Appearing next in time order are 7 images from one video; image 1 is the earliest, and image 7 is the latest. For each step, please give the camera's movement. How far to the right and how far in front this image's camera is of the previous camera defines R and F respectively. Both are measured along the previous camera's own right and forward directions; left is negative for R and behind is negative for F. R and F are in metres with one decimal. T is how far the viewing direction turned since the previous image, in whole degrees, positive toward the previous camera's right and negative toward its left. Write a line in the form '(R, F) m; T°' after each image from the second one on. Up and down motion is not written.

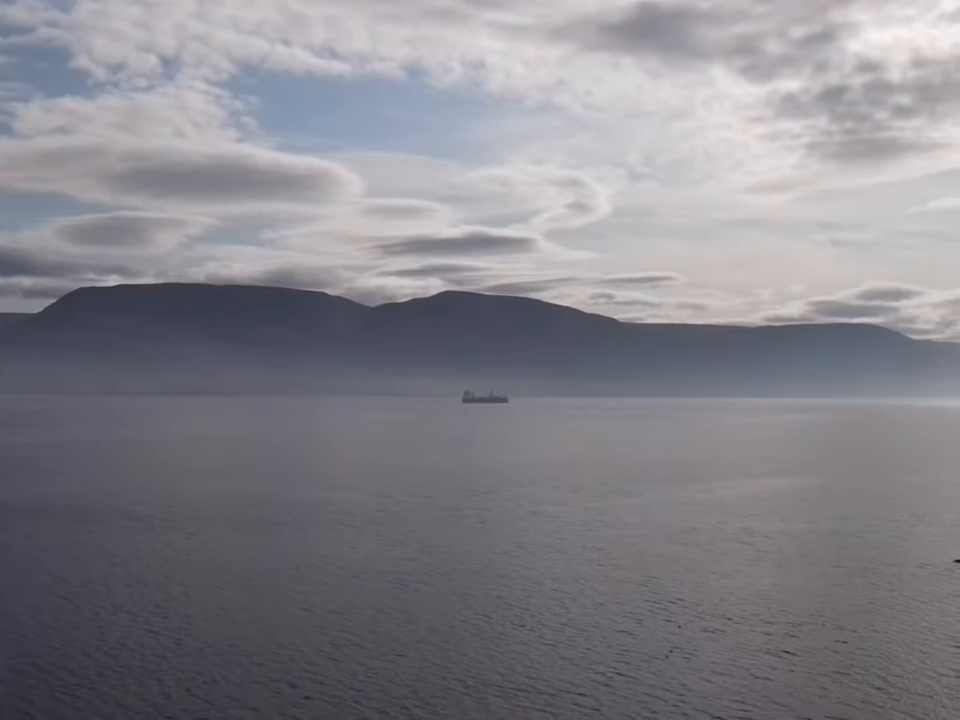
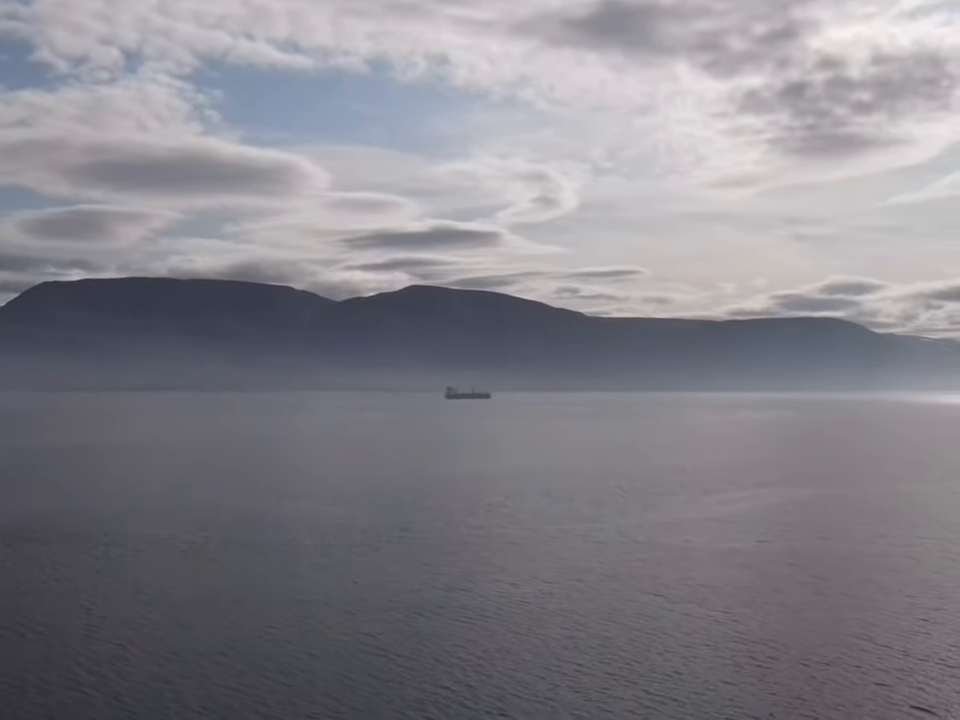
(-2.2, +0.8) m; +2°
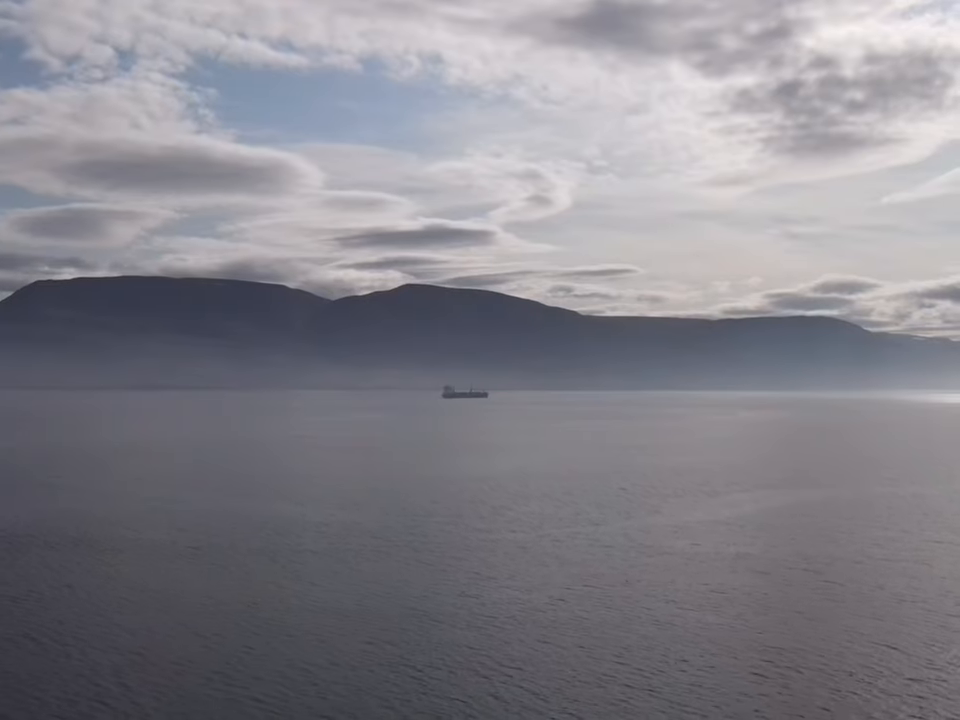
(+0.2, -1.3) m; 0°
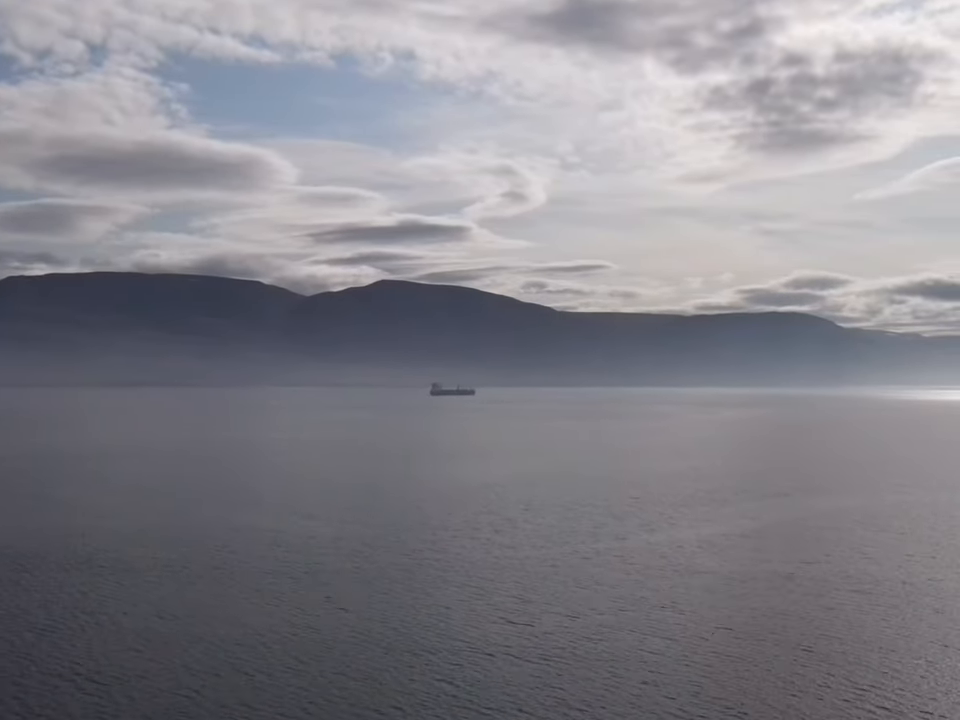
(-1.6, +0.7) m; +1°
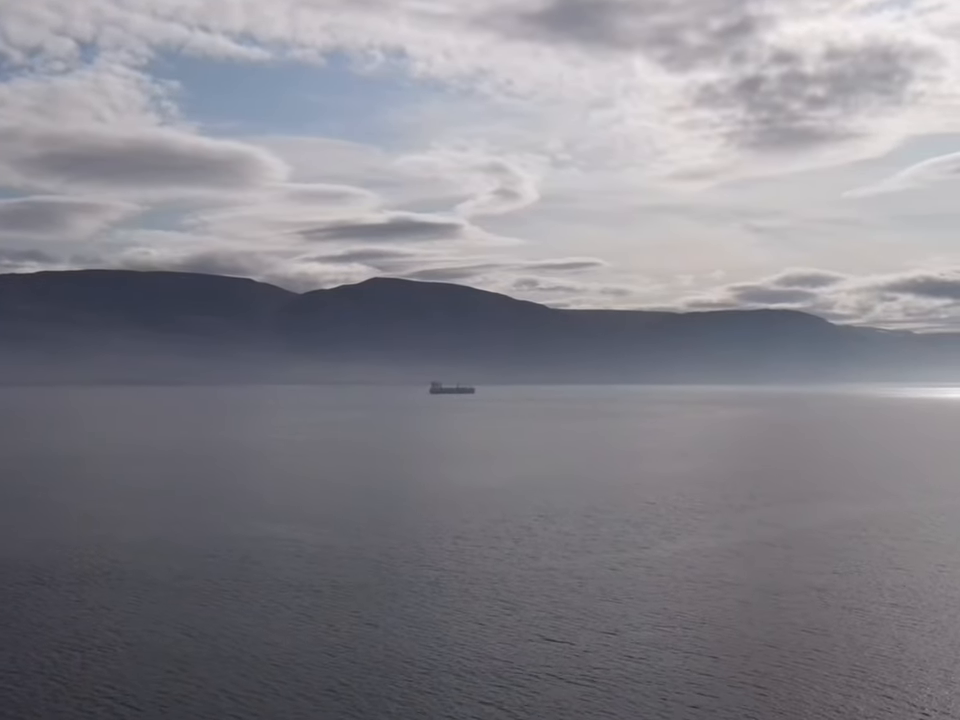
(-1.0, +0.7) m; 0°
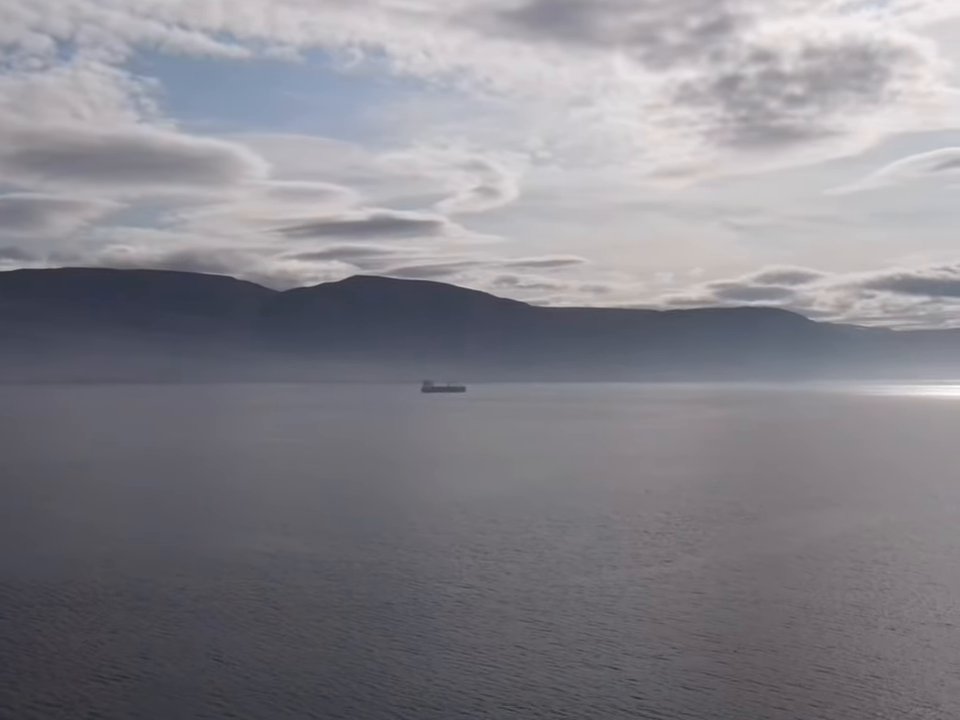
(-1.4, +0.7) m; +1°
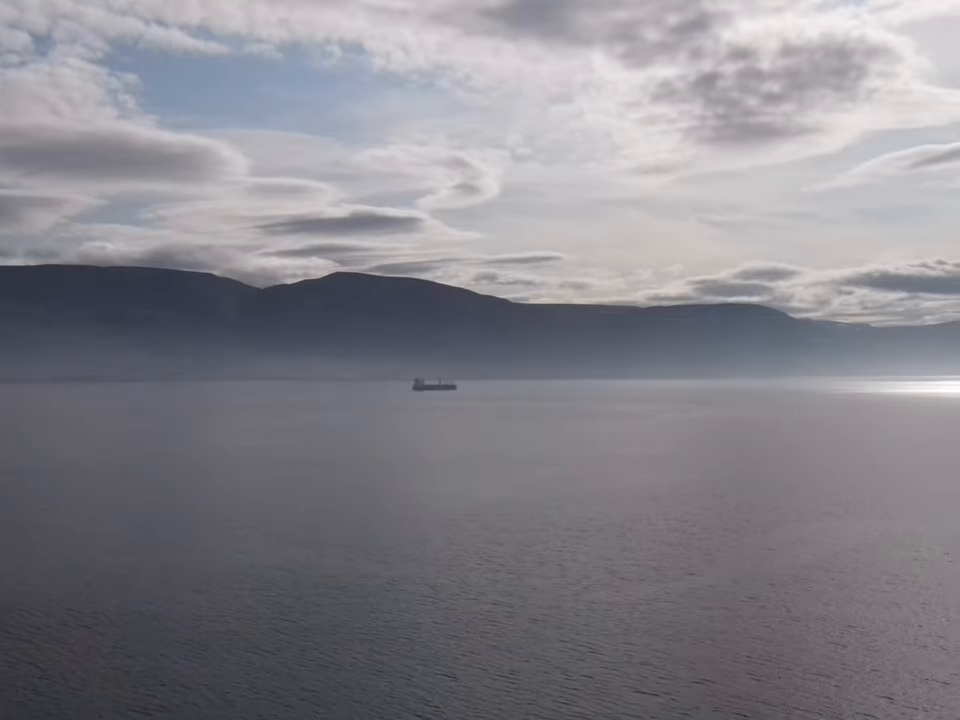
(-1.3, +0.9) m; +1°
